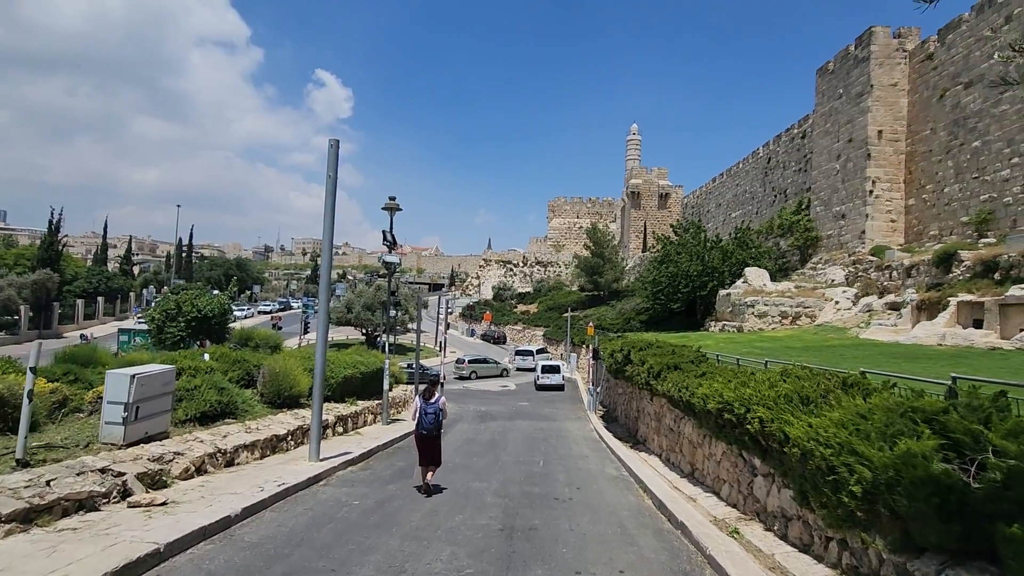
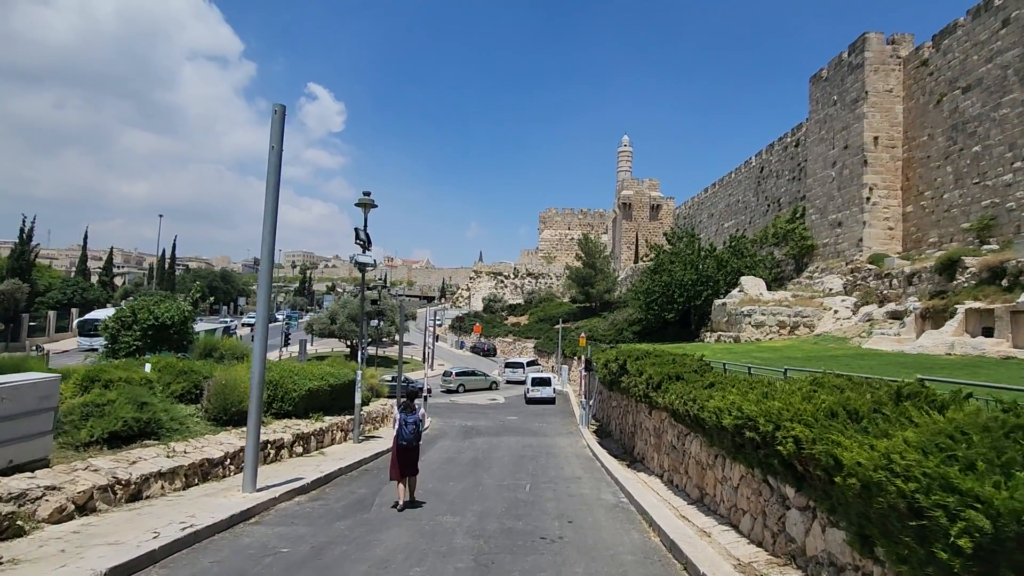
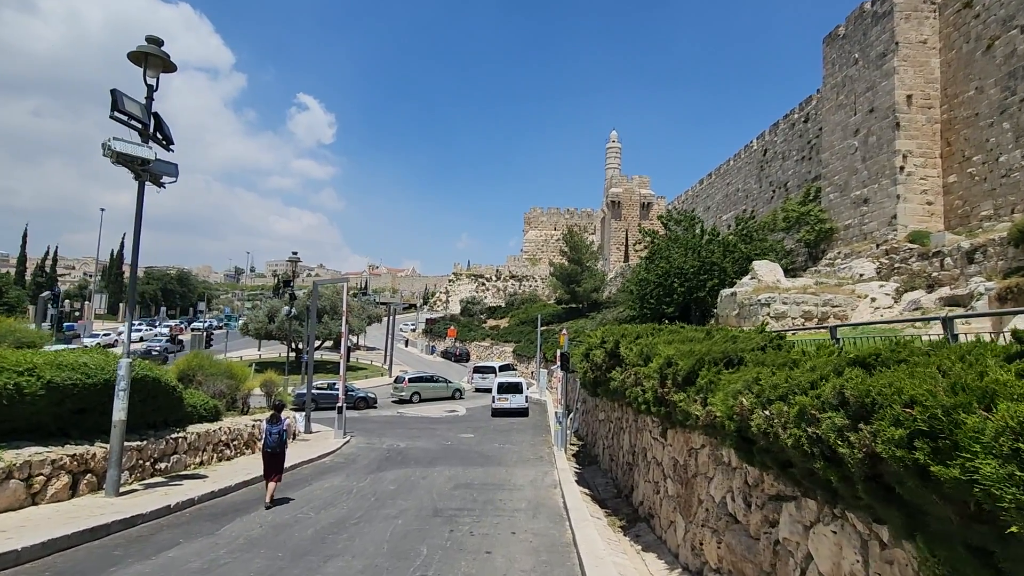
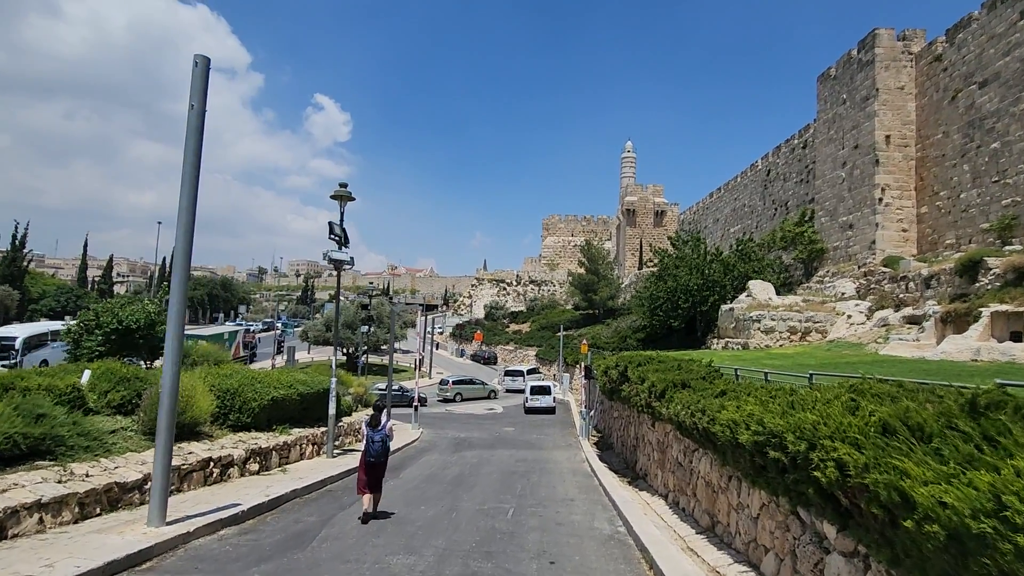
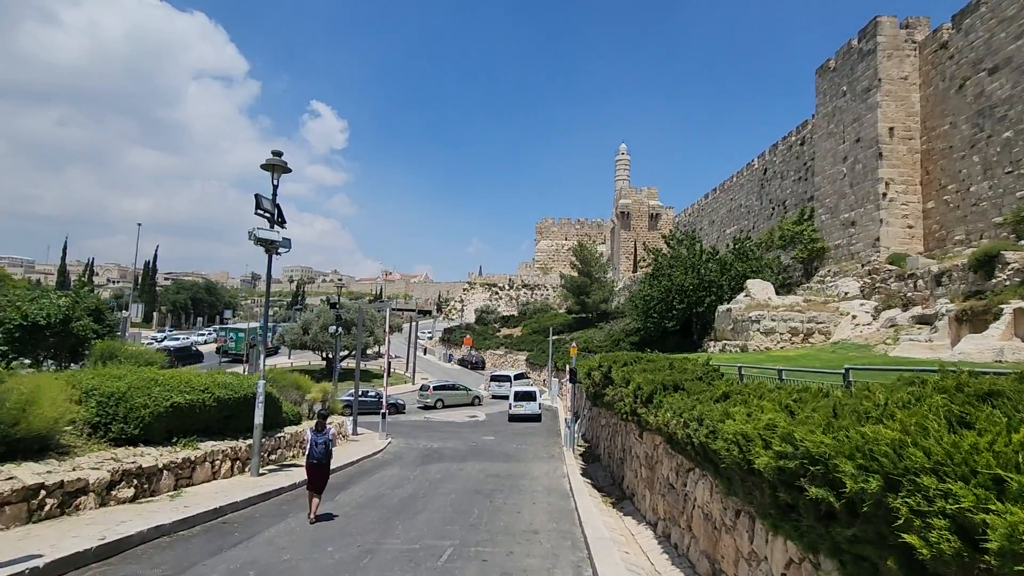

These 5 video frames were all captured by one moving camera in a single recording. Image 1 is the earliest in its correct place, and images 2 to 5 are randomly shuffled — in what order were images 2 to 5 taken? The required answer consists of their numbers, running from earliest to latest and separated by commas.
2, 4, 5, 3
